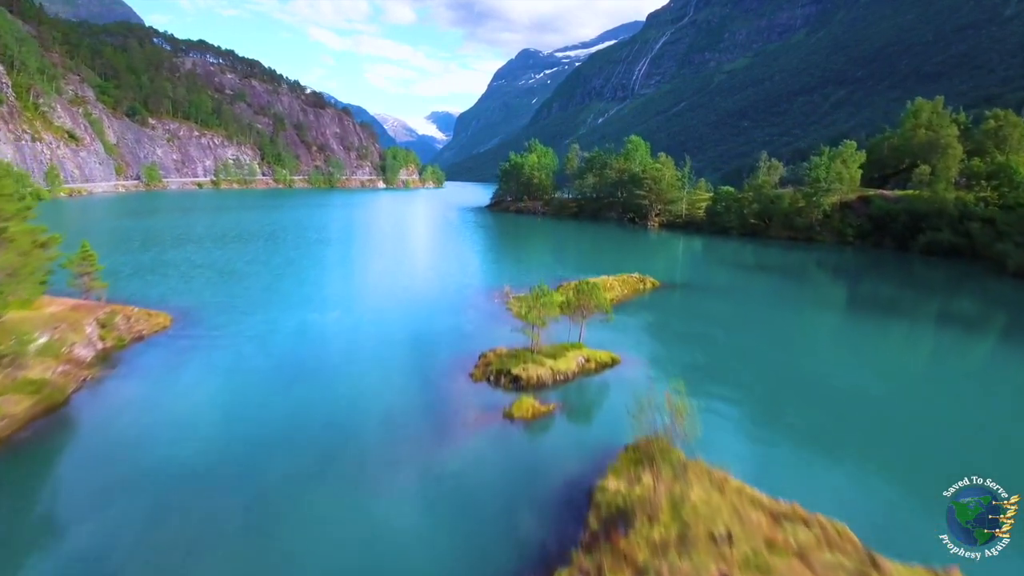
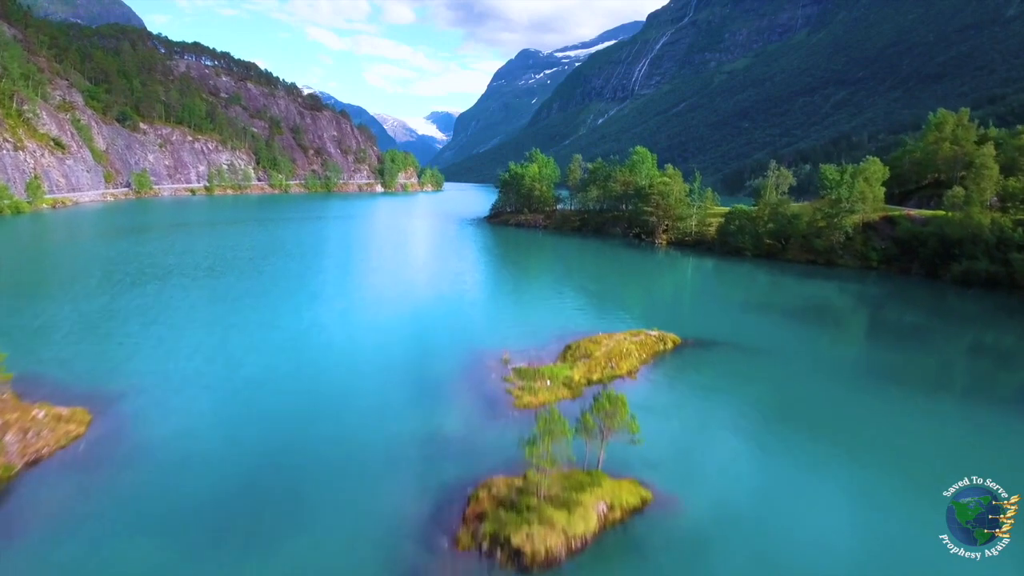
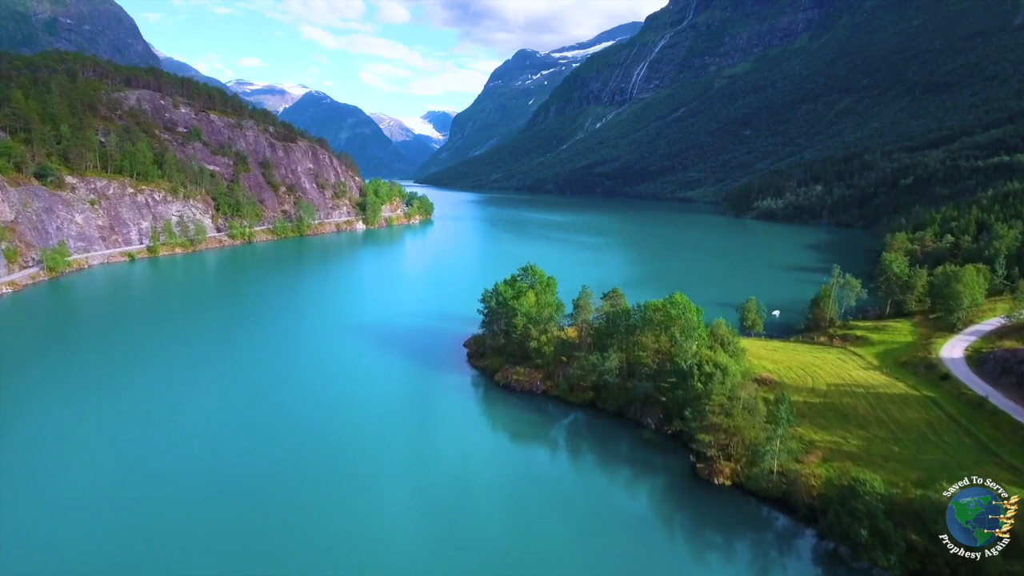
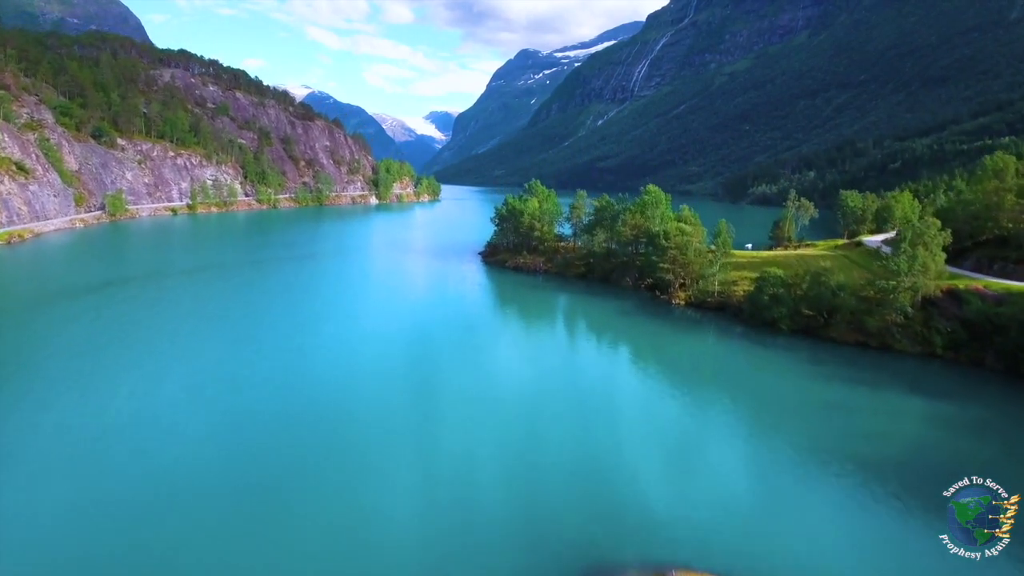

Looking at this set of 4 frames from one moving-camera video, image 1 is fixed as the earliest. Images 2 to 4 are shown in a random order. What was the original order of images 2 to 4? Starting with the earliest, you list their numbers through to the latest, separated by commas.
2, 4, 3
